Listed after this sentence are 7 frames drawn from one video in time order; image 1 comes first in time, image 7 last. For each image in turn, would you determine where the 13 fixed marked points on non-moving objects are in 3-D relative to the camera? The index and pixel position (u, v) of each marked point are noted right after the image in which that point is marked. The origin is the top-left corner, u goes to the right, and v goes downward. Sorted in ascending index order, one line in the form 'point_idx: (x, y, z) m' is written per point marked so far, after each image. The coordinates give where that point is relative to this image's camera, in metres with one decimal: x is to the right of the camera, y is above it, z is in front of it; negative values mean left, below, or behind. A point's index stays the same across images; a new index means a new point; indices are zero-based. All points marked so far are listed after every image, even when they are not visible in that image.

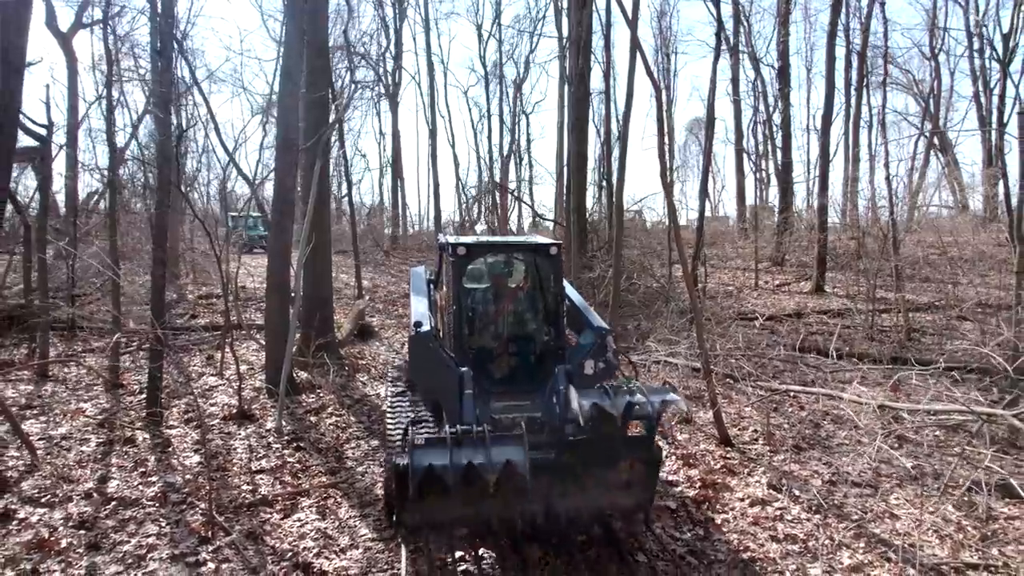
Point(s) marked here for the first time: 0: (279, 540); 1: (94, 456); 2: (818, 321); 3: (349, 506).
0: (-1.5, -1.7, +4.7) m
1: (-3.5, -1.4, +6.0) m
2: (+4.8, -0.5, +11.2) m
3: (-1.2, -1.6, +5.2) m
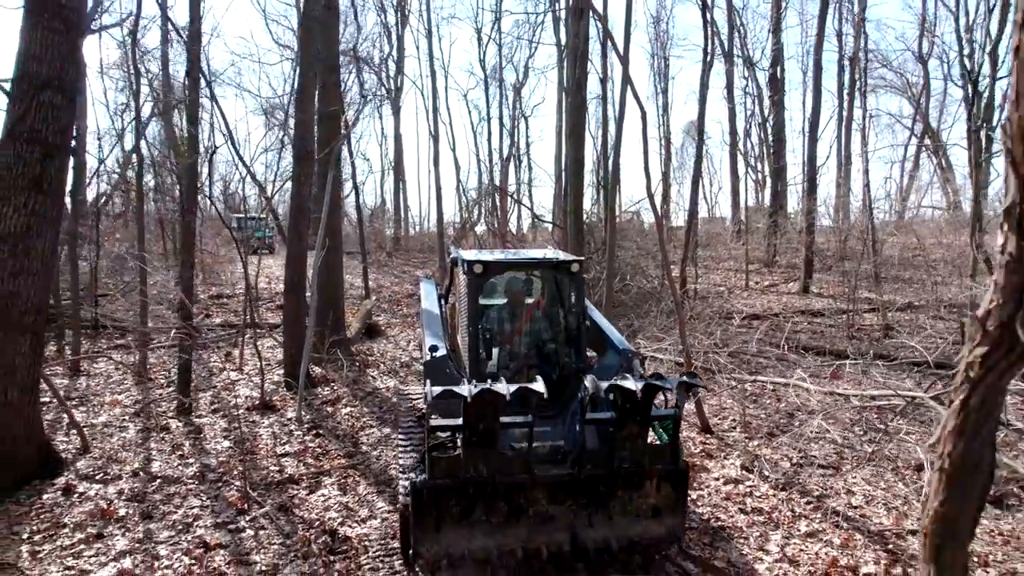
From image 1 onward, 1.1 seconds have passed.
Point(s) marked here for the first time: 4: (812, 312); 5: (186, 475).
0: (-1.5, -1.7, +5.4) m
1: (-3.5, -1.4, +6.7) m
2: (+4.8, -0.5, +11.9) m
3: (-1.2, -1.6, +5.9) m
4: (+5.5, -0.4, +12.8) m
5: (-2.7, -1.6, +6.0) m
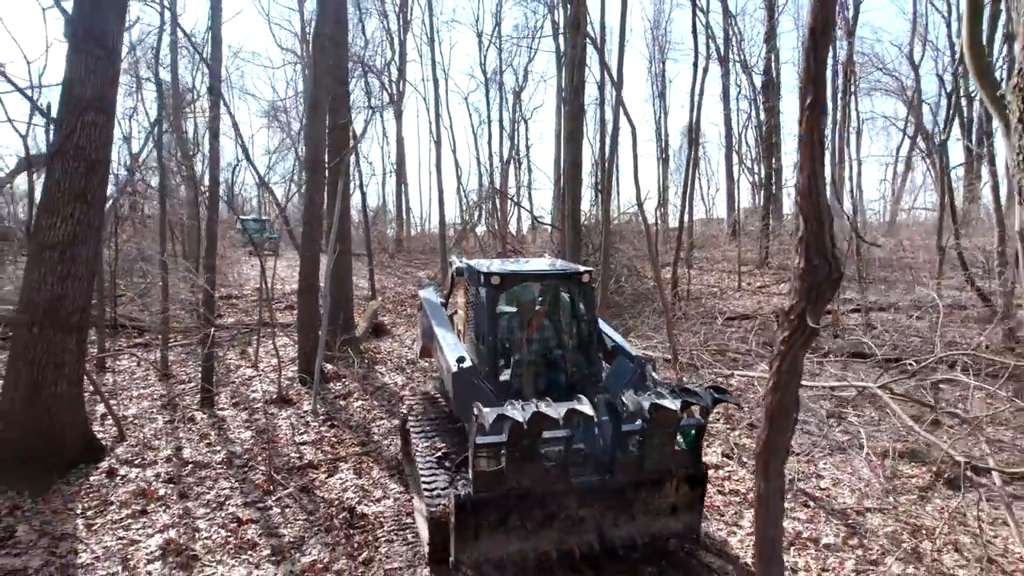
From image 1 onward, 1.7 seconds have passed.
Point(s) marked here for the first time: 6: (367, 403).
0: (-1.5, -1.7, +6.0) m
1: (-3.5, -1.4, +7.2) m
2: (+4.8, -0.5, +12.4) m
3: (-1.2, -1.6, +6.5) m
4: (+5.5, -0.4, +13.3) m
5: (-2.7, -1.6, +6.6) m
6: (-1.7, -1.3, +8.4) m
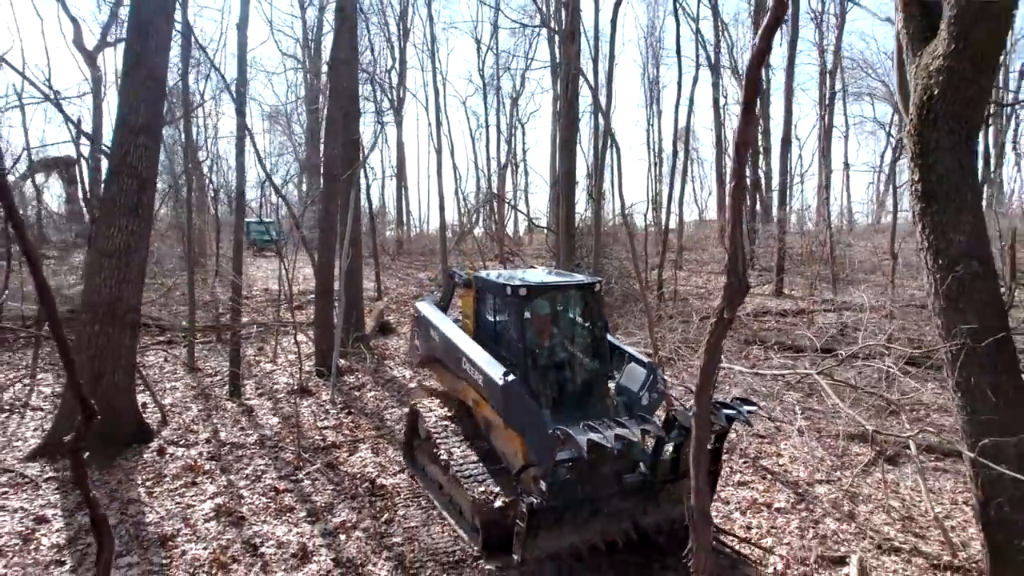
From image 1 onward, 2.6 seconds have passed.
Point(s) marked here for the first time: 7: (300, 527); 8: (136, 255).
0: (-1.6, -1.7, +6.9) m
1: (-3.5, -1.5, +8.1) m
2: (+4.8, -0.5, +13.4) m
3: (-1.2, -1.7, +7.4) m
4: (+5.4, -0.4, +14.3) m
5: (-2.7, -1.6, +7.5) m
6: (-1.7, -1.4, +9.3) m
7: (-1.7, -1.9, +5.7) m
8: (-3.7, +0.3, +7.1) m
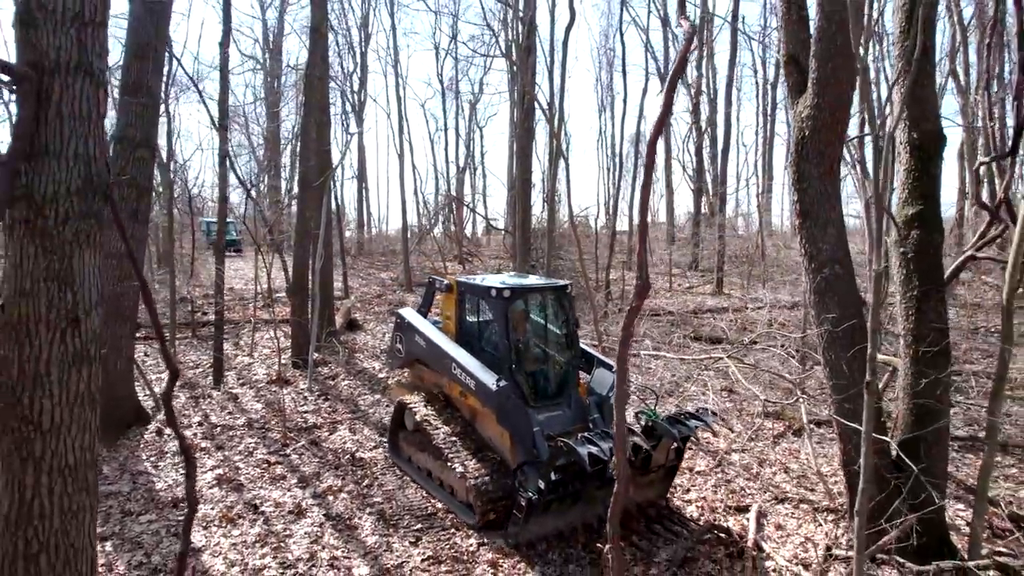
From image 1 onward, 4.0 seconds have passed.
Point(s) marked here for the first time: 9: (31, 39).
0: (-2.0, -1.7, +7.8) m
1: (-4.0, -1.4, +8.9) m
2: (+3.9, -0.5, +14.7) m
3: (-1.7, -1.6, +8.3) m
4: (+4.6, -0.4, +15.6) m
5: (-3.2, -1.6, +8.3) m
6: (-2.3, -1.3, +10.2) m
7: (-2.0, -1.9, +6.6) m
8: (-4.2, +0.3, +7.9) m
9: (-1.8, +0.9, +2.7) m
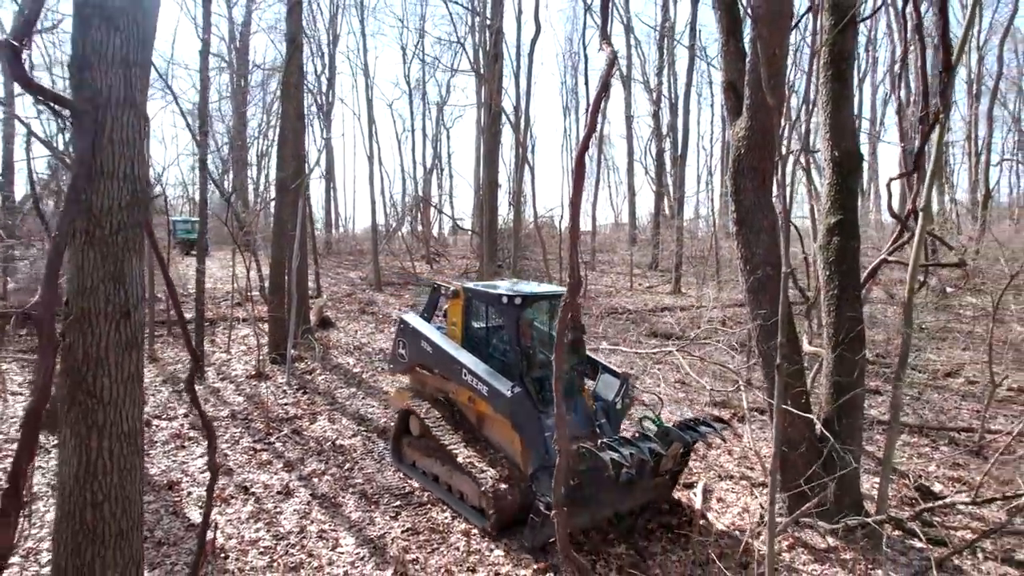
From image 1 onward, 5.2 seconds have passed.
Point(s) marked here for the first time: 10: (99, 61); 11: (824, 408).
0: (-2.3, -1.7, +8.4) m
1: (-4.4, -1.4, +9.4) m
2: (+3.2, -0.5, +15.5) m
3: (-2.0, -1.6, +8.9) m
4: (+3.8, -0.4, +16.4) m
5: (-3.6, -1.6, +8.8) m
6: (-2.8, -1.3, +10.7) m
7: (-2.3, -1.9, +7.1) m
8: (-4.5, +0.4, +8.3) m
9: (-1.9, +0.9, +3.2) m
10: (-1.9, +1.0, +3.3) m
11: (+2.7, -1.0, +6.1) m
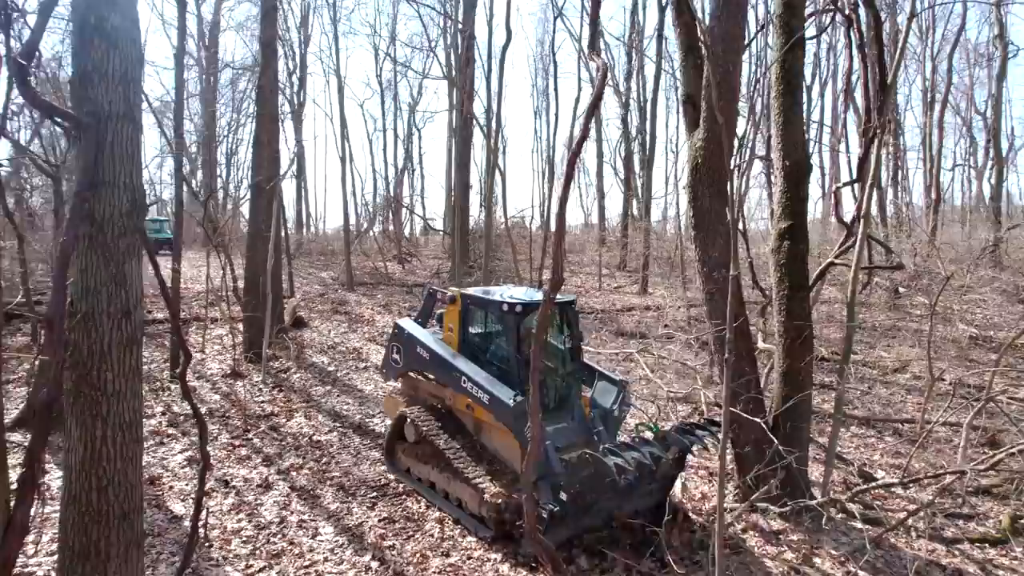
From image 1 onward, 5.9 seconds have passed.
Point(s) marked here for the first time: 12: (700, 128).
0: (-2.7, -1.7, +8.6) m
1: (-4.8, -1.4, +9.5) m
2: (+2.6, -0.5, +15.9) m
3: (-2.4, -1.6, +9.1) m
4: (+3.2, -0.4, +16.9) m
5: (-3.9, -1.6, +9.0) m
6: (-3.2, -1.3, +10.9) m
7: (-2.6, -1.9, +7.4) m
8: (-4.8, +0.4, +8.5) m
9: (-2.0, +0.9, +3.5) m
10: (-2.0, +1.0, +3.5) m
11: (+2.4, -1.0, +6.6) m
12: (+1.7, +1.4, +6.4) m
